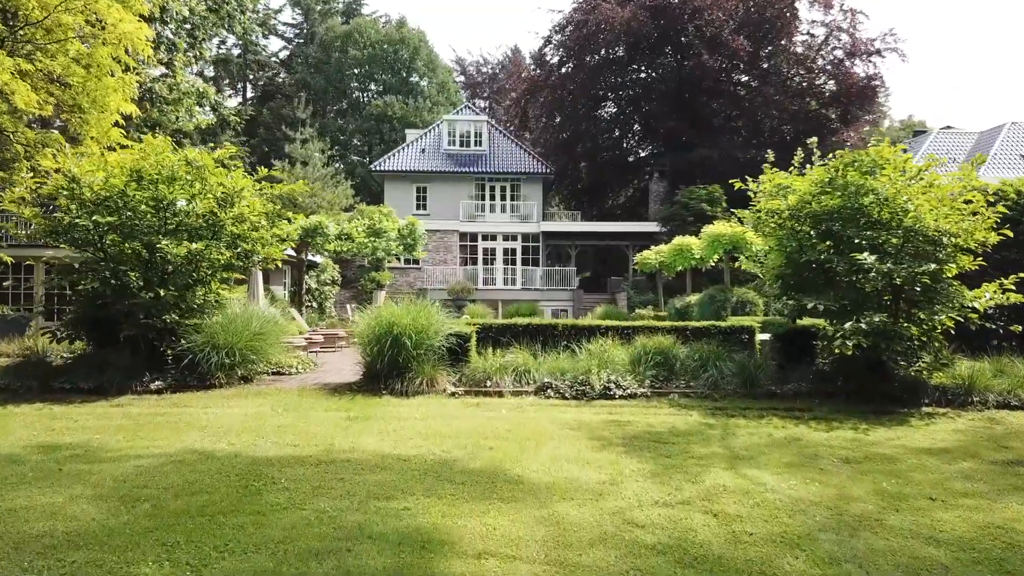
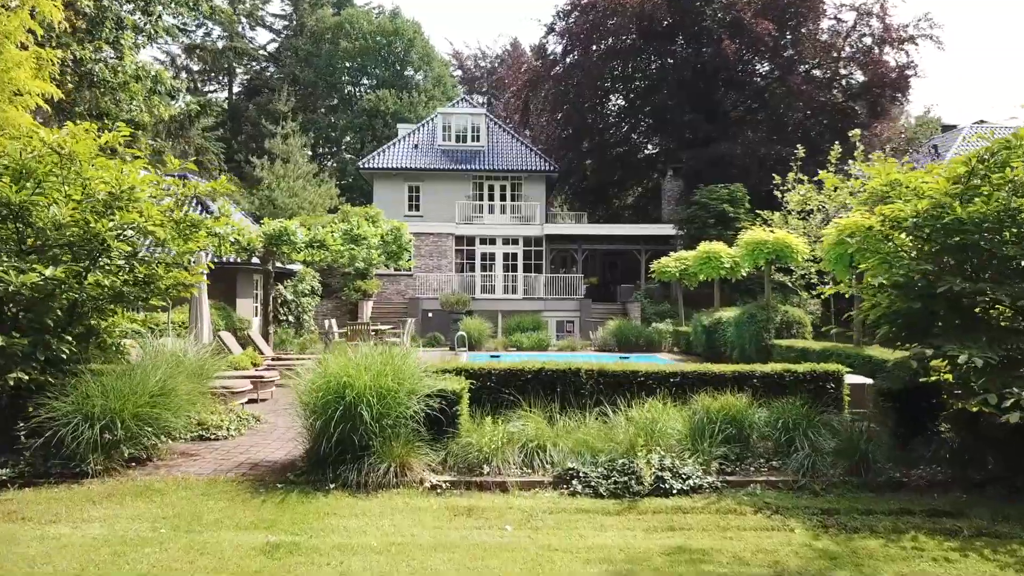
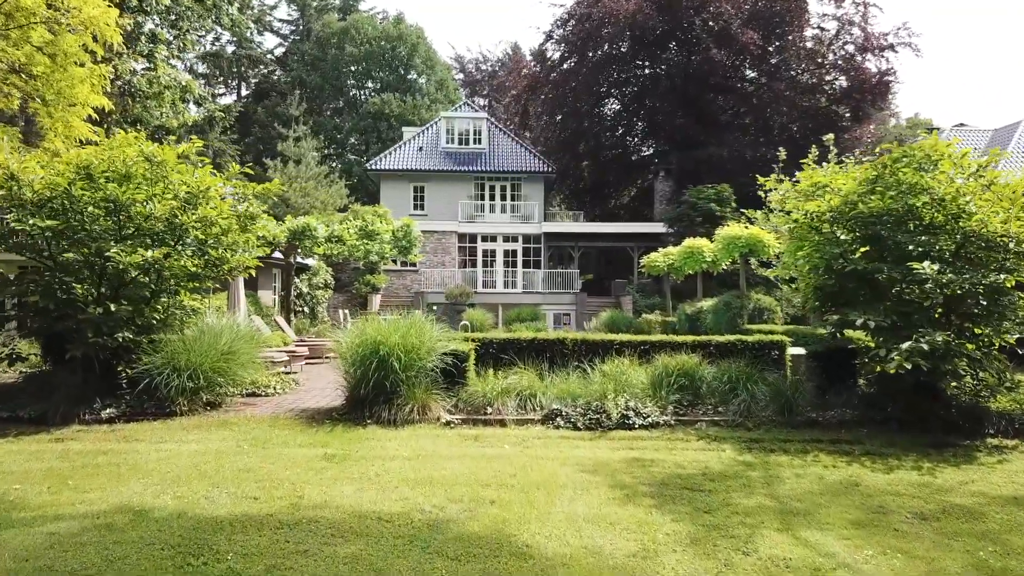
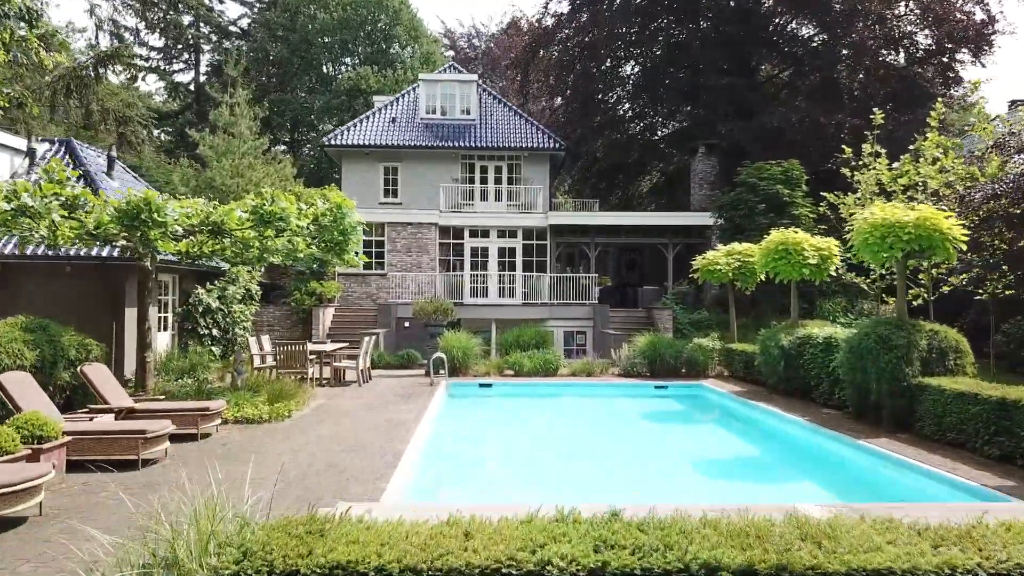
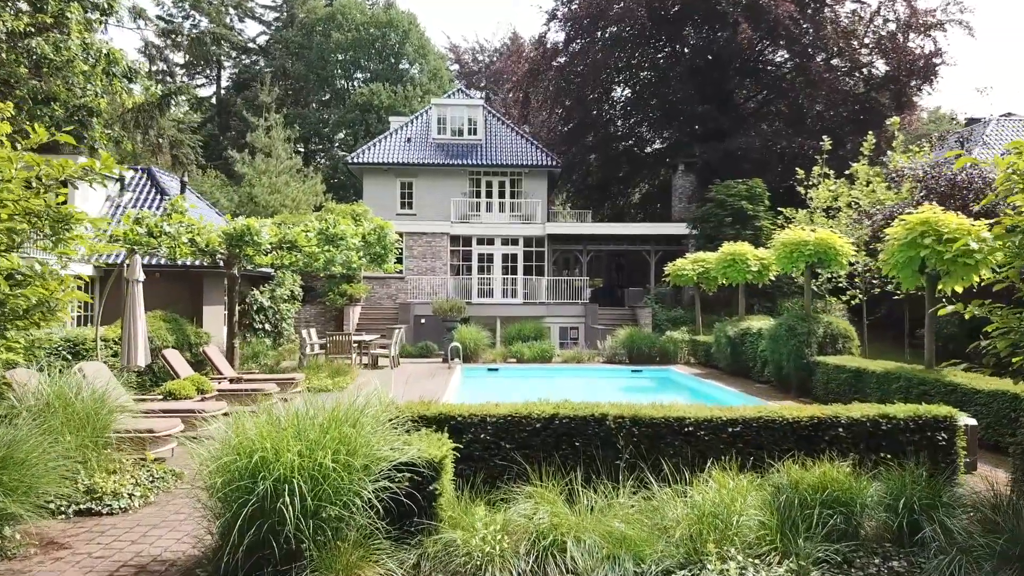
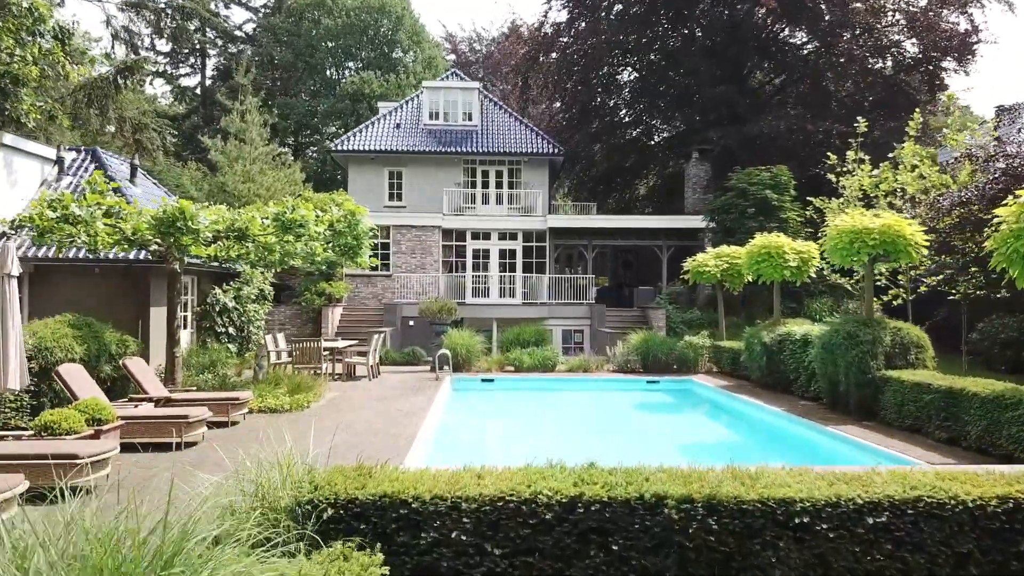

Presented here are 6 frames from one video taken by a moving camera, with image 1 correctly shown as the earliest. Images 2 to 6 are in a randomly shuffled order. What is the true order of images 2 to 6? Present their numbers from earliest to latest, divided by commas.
3, 2, 5, 6, 4
